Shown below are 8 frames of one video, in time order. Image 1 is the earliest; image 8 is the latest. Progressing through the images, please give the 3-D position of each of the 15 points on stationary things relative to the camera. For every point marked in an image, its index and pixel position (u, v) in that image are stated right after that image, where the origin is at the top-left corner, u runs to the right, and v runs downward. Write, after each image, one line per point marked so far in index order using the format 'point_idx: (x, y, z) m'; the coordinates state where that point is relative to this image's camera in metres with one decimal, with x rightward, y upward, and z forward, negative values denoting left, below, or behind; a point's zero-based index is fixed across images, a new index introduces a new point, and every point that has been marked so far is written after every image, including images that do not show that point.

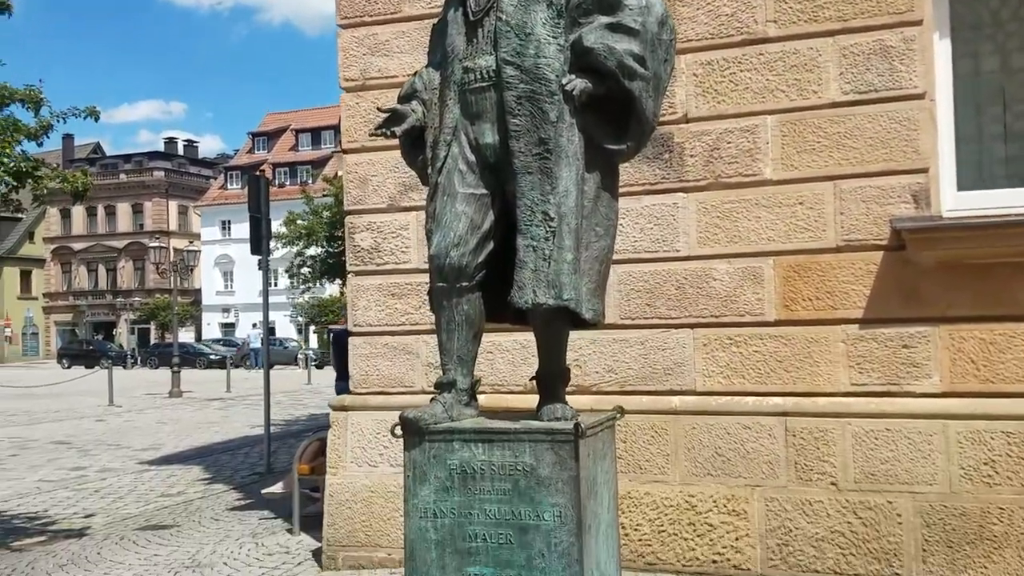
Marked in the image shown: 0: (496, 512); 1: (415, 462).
0: (-0.1, -0.9, +4.1) m
1: (-0.4, -0.7, +4.1) m
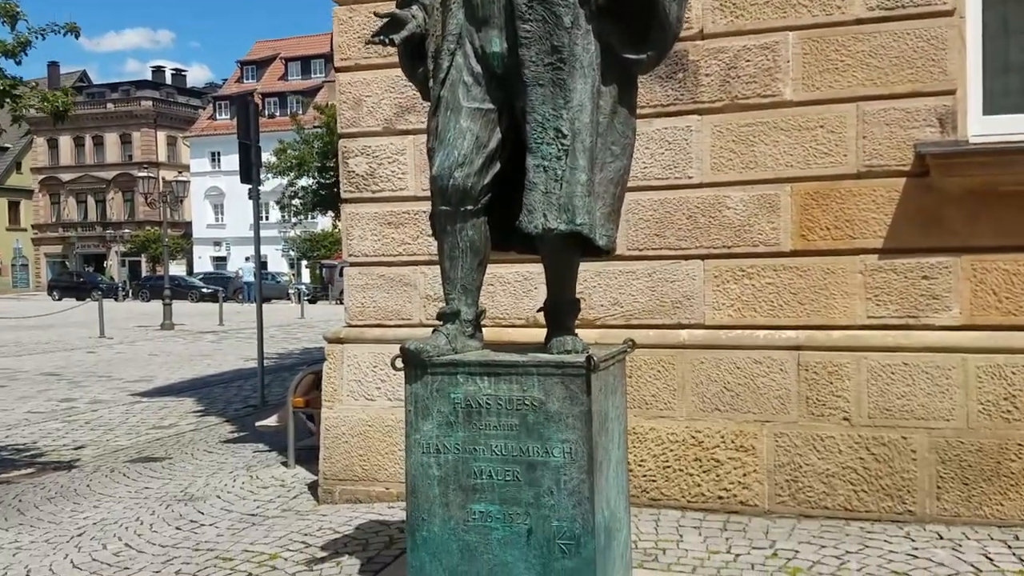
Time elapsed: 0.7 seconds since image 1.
0: (0.0, -0.6, +3.8) m
1: (-0.4, -0.4, +3.9) m
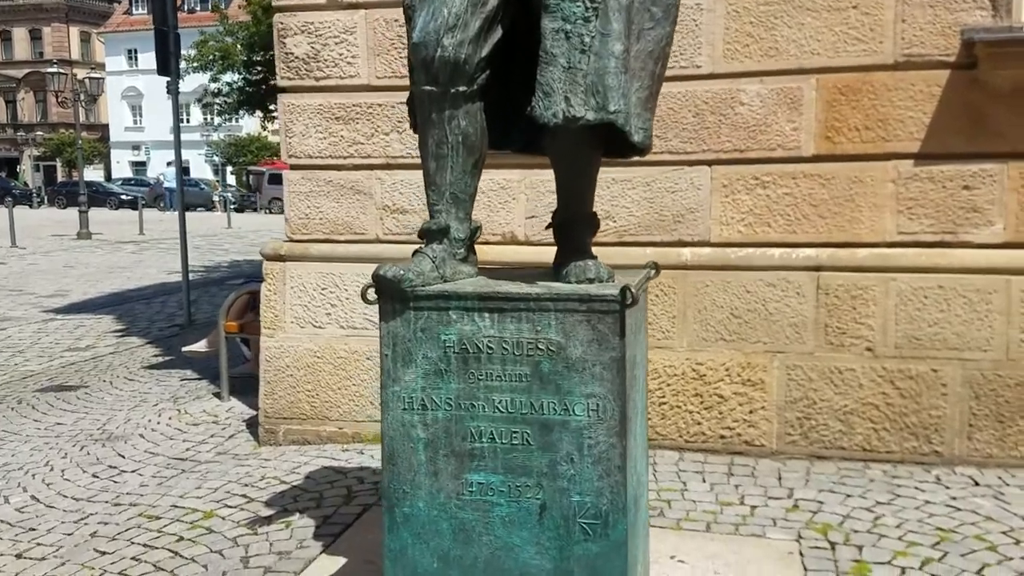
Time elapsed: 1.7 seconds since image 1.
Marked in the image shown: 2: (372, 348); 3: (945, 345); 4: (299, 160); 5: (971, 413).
0: (0.0, -0.4, +3.0) m
1: (-0.4, -0.2, +3.0) m
2: (-0.8, -0.3, +5.6) m
3: (+2.2, -0.3, +5.0) m
4: (-1.2, +0.7, +5.6) m
5: (+2.4, -0.7, +5.0) m
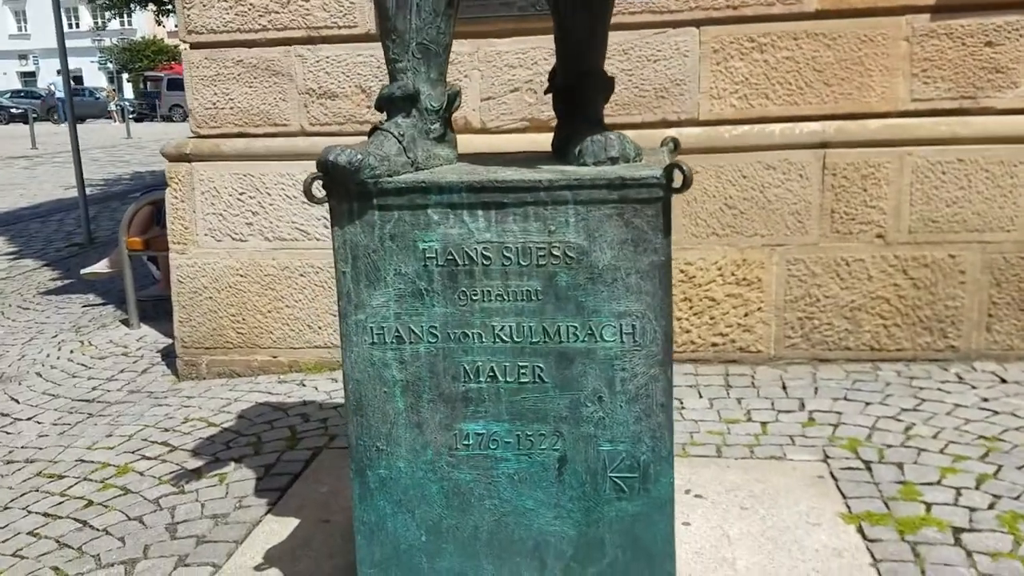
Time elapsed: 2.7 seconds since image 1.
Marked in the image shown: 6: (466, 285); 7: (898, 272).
0: (0.0, -0.1, +2.2) m
1: (-0.4, +0.1, +2.2) m
2: (-1.0, +0.1, +4.7) m
3: (+2.1, +0.3, +4.4) m
4: (-1.5, +1.2, +4.7) m
5: (+2.2, -0.1, +4.5) m
6: (-0.1, 0.0, +2.2) m
7: (+1.8, +0.1, +4.5) m
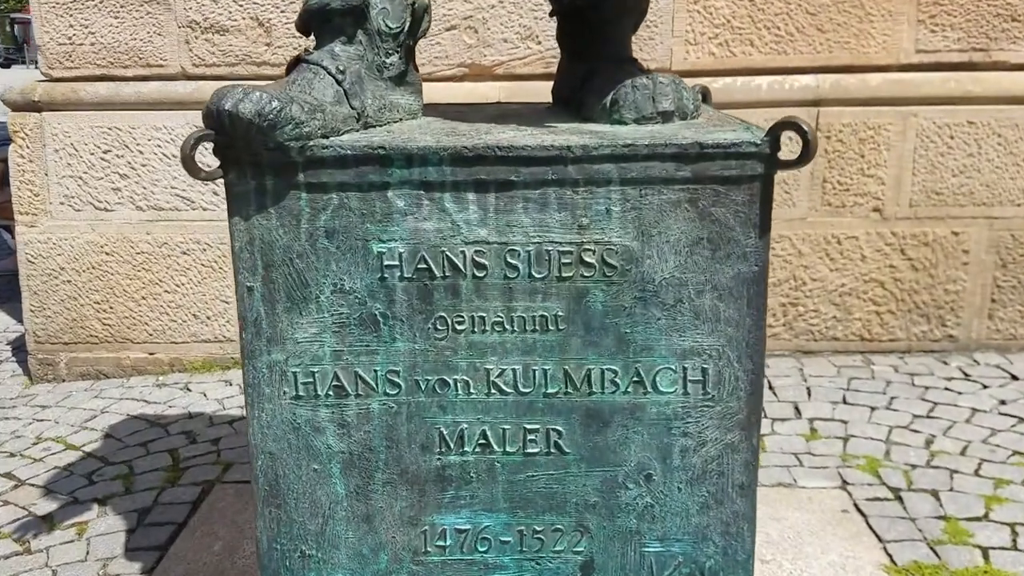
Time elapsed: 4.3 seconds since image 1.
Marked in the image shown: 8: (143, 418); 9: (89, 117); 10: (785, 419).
0: (0.0, -0.1, +1.4) m
1: (-0.3, +0.1, +1.4) m
2: (-1.3, +0.2, +3.8) m
3: (+1.8, +0.3, +3.8) m
4: (-1.7, +1.3, +3.6) m
5: (+2.0, 0.0, +3.9) m
6: (-0.1, 0.0, +1.4) m
7: (+1.5, +0.2, +3.9) m
8: (-1.4, -0.5, +3.5) m
9: (-1.6, +0.7, +3.7) m
10: (+1.0, -0.5, +3.4) m
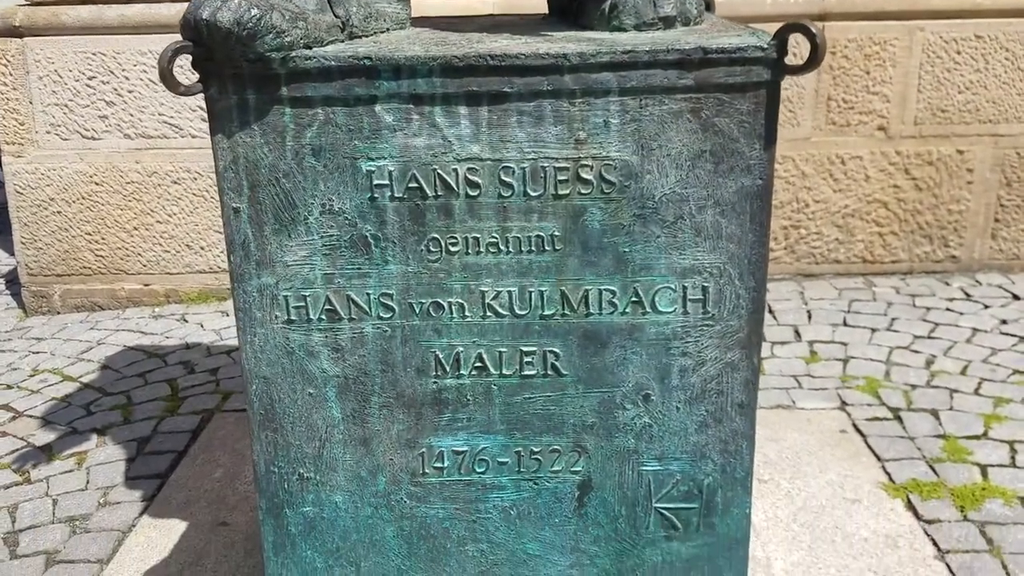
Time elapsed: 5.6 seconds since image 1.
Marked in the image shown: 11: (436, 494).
0: (0.0, 0.0, +1.4) m
1: (-0.4, +0.2, +1.3) m
2: (-1.3, +0.5, +3.7) m
3: (+1.8, +0.7, +3.8) m
4: (-1.8, +1.5, +3.5) m
5: (+2.0, +0.3, +3.9) m
6: (-0.1, +0.1, +1.4) m
7: (+1.5, +0.5, +3.8) m
8: (-1.4, -0.2, +3.5) m
9: (-1.7, +0.9, +3.6) m
10: (+1.0, -0.2, +3.4) m
11: (-0.1, -0.3, +1.5) m
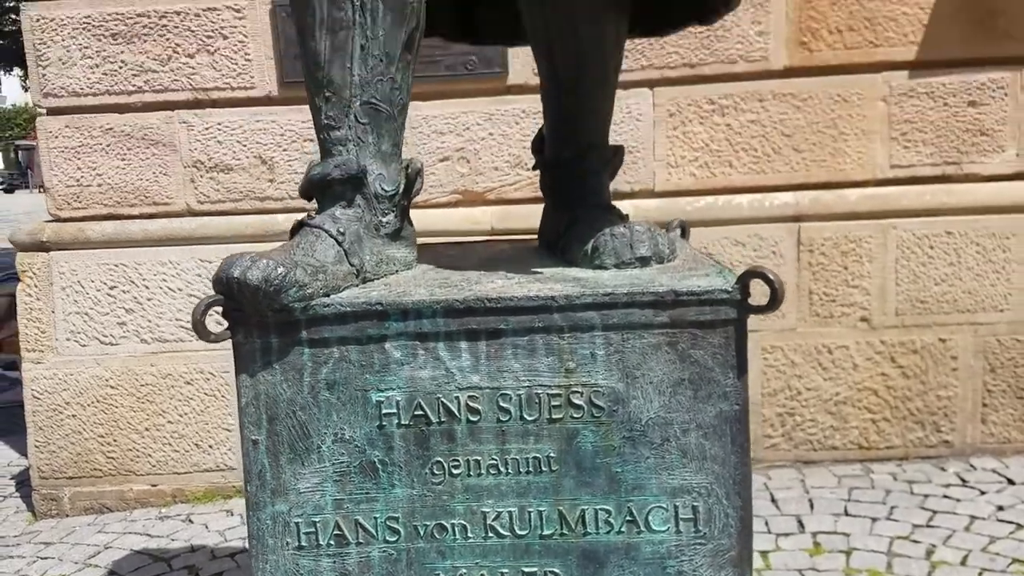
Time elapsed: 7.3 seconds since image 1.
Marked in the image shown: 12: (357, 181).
0: (0.0, -0.4, +1.5) m
1: (-0.4, -0.2, +1.5) m
2: (-1.3, -0.3, +3.9) m
3: (+1.8, -0.1, +3.9) m
4: (-1.8, +0.7, +3.8) m
5: (+2.0, -0.4, +4.0) m
6: (-0.1, -0.3, +1.5) m
7: (+1.5, -0.3, +4.0) m
8: (-1.3, -1.0, +3.5) m
9: (-1.7, +0.1, +3.9) m
10: (+1.0, -0.9, +3.4) m
11: (-0.1, -0.7, +1.6) m
12: (-0.3, +0.2, +1.6) m
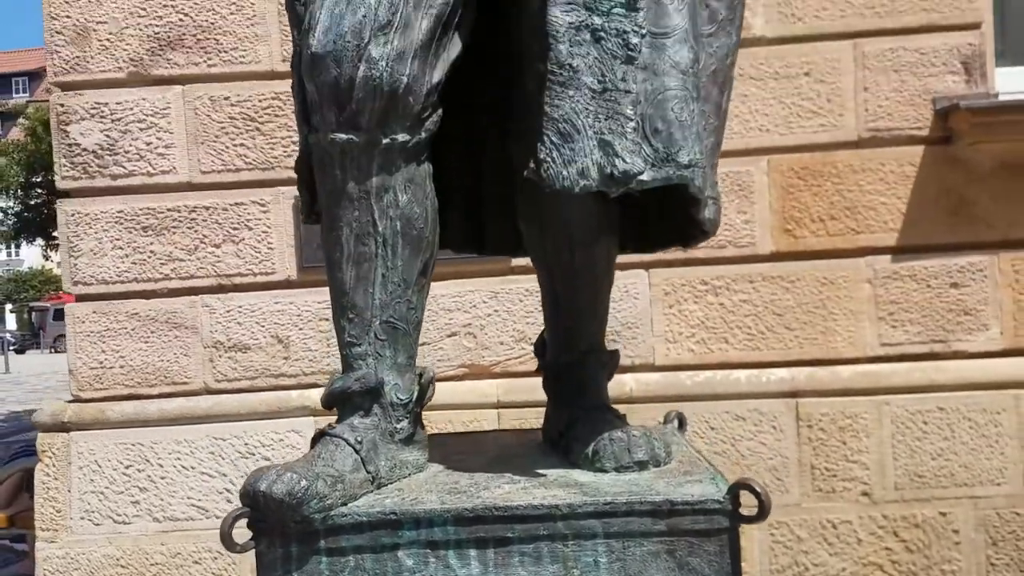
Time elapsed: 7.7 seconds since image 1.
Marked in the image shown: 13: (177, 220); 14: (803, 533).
0: (0.0, -0.7, +1.6) m
1: (-0.4, -0.5, +1.6) m
2: (-1.3, -1.1, +3.9) m
3: (+1.8, -0.8, +4.0) m
4: (-1.8, 0.0, +4.1) m
5: (+2.0, -1.2, +4.0) m
6: (-0.1, -0.6, +1.6) m
7: (+1.6, -1.0, +4.0) m
8: (-1.3, -1.6, +3.5) m
9: (-1.6, -0.6, +4.0) m
10: (+1.0, -1.5, +3.4) m
11: (-0.1, -1.0, +1.6) m
12: (-0.2, -0.2, +1.7) m
13: (-1.4, +0.3, +4.1) m
14: (+1.2, -1.0, +4.0) m
